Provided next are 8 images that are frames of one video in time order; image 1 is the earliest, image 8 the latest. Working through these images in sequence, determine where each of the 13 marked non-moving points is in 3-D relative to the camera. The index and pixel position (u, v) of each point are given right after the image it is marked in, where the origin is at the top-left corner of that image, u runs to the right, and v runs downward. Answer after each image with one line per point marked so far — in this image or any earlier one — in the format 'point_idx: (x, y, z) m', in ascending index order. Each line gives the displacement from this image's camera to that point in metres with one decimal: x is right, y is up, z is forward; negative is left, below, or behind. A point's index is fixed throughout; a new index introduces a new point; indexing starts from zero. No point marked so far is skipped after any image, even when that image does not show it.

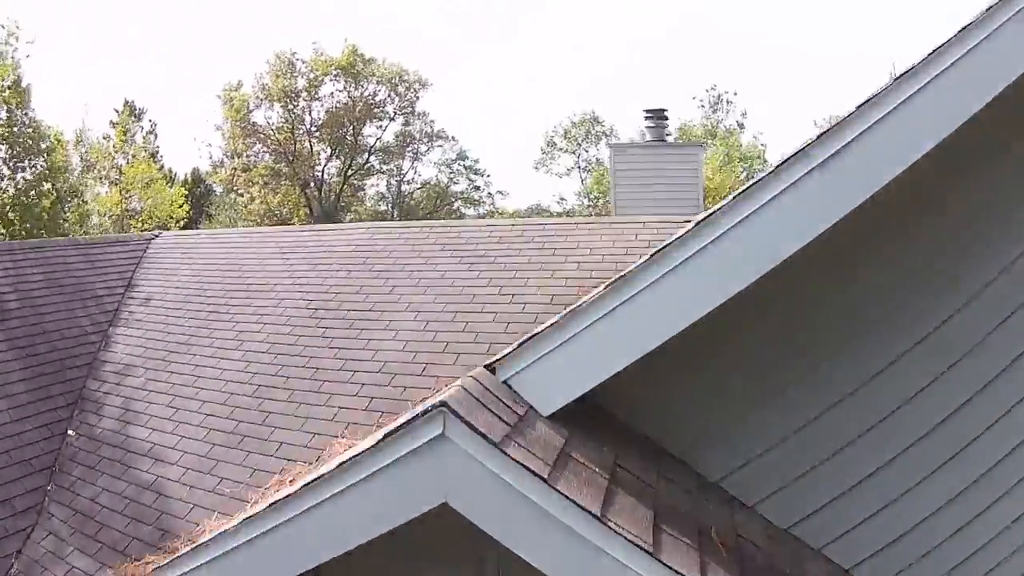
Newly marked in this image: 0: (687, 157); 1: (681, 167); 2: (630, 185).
0: (+3.1, +2.3, +13.2) m
1: (+3.0, +2.1, +13.2) m
2: (+2.1, +1.8, +13.2) m
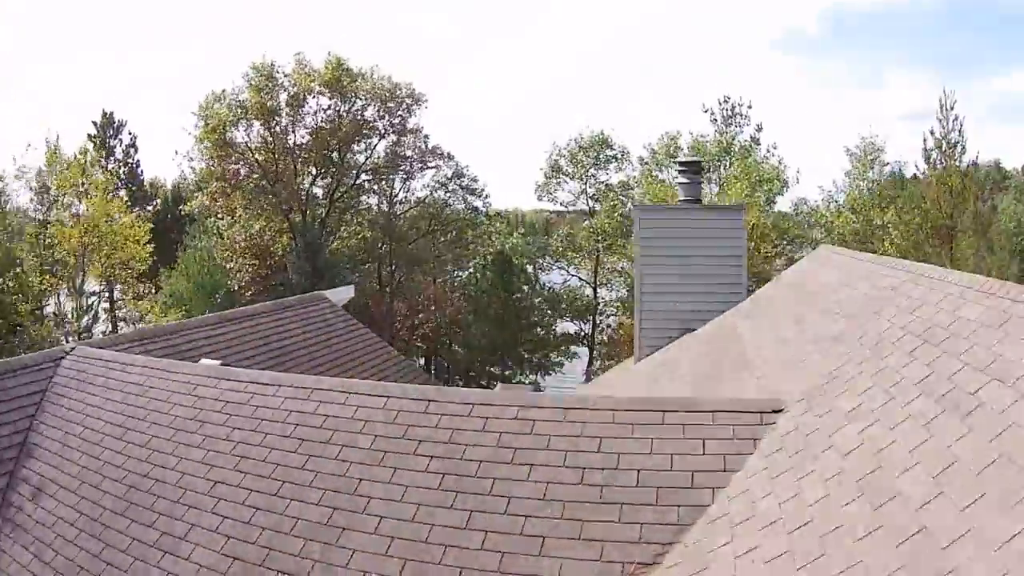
0: (+3.2, +0.9, +11.0) m
1: (+3.1, +0.7, +11.0) m
2: (+2.2, +0.4, +11.0) m
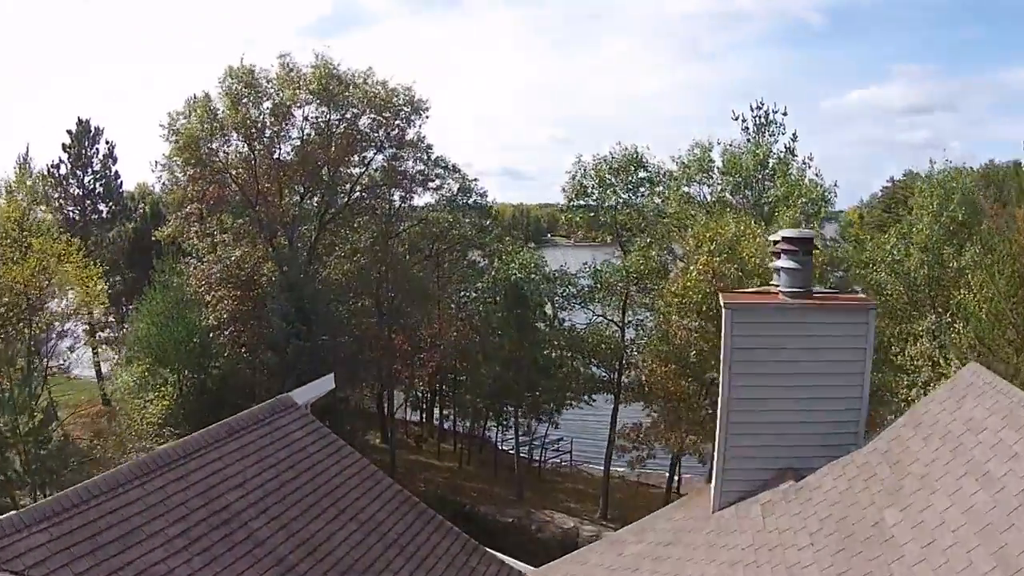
0: (+3.5, -0.5, +8.1) m
1: (+3.4, -0.7, +8.1) m
2: (+2.5, -1.0, +8.1) m
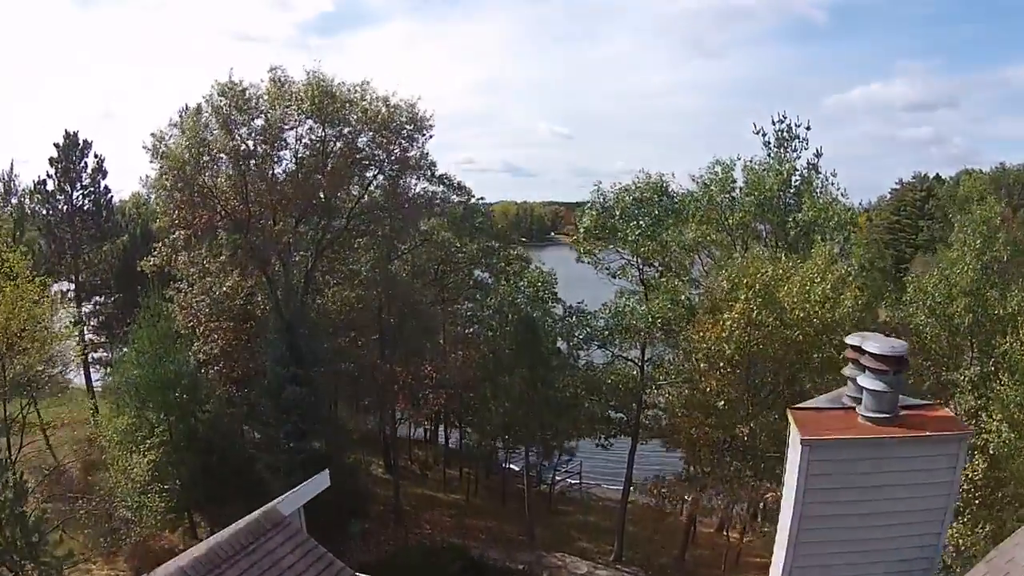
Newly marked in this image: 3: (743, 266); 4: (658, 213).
0: (+3.8, -1.6, +6.8) m
1: (+3.7, -1.7, +6.8) m
2: (+2.8, -2.1, +6.8) m
3: (+5.4, +0.5, +17.7) m
4: (+3.7, +1.9, +19.4) m
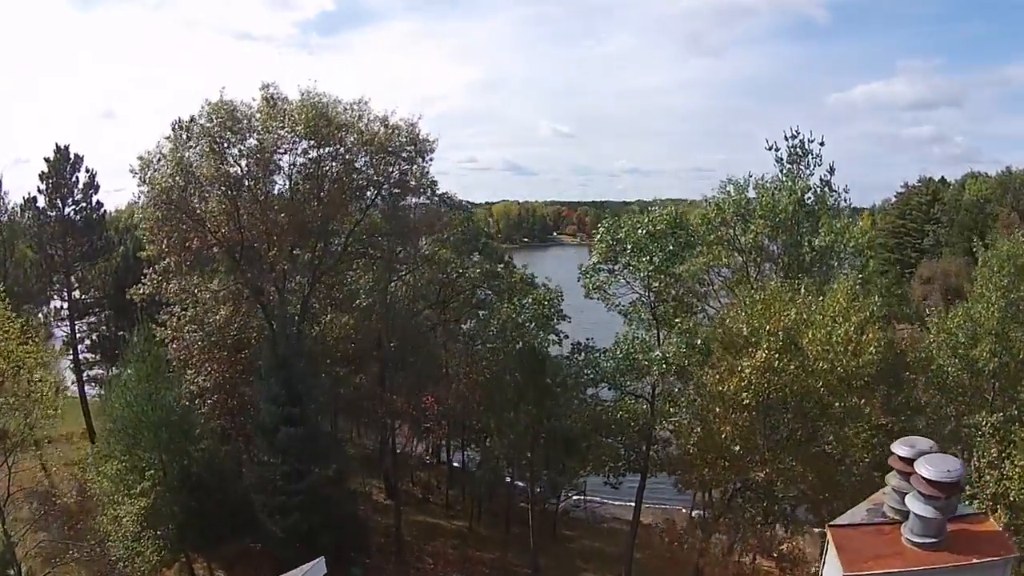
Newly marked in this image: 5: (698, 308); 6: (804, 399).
0: (+3.9, -2.5, +6.2) m
1: (+3.8, -2.6, +6.2) m
2: (+2.9, -2.9, +6.2) m
3: (+5.5, -0.4, +17.0) m
4: (+3.8, +1.0, +18.7) m
5: (+4.6, -0.5, +18.5) m
6: (+5.7, -2.2, +15.0) m
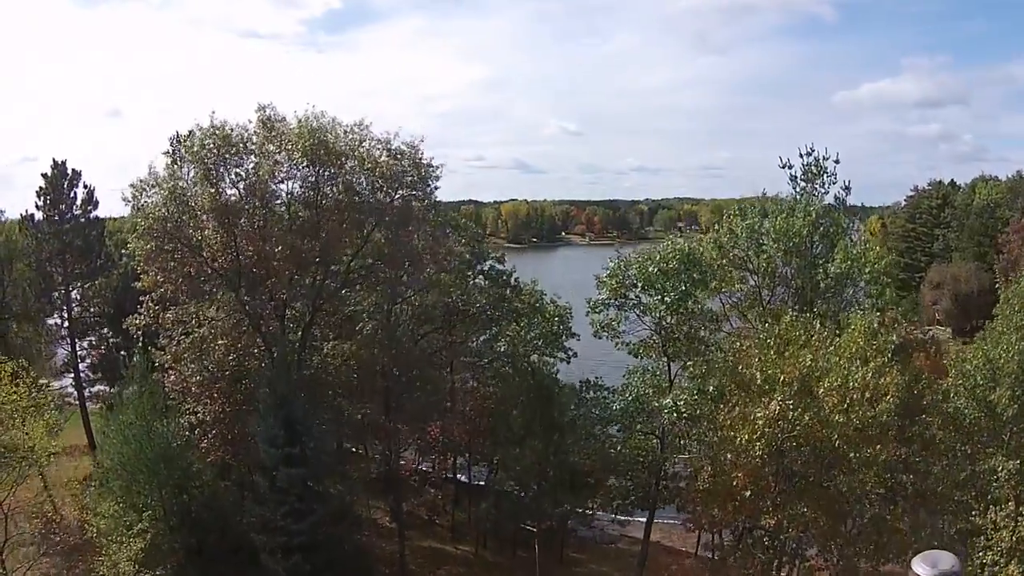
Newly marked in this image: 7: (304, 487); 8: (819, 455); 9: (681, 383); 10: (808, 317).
0: (+3.9, -3.4, +5.7) m
1: (+3.8, -3.5, +5.8) m
2: (+2.9, -3.9, +5.8) m
3: (+5.7, -1.2, +16.6) m
4: (+3.9, +0.2, +18.3) m
5: (+4.7, -1.3, +18.1) m
6: (+5.8, -3.1, +14.6) m
7: (-5.1, -4.9, +18.7) m
8: (+5.9, -3.2, +14.6) m
9: (+4.0, -2.2, +18.0) m
10: (+7.4, -0.8, +19.0) m
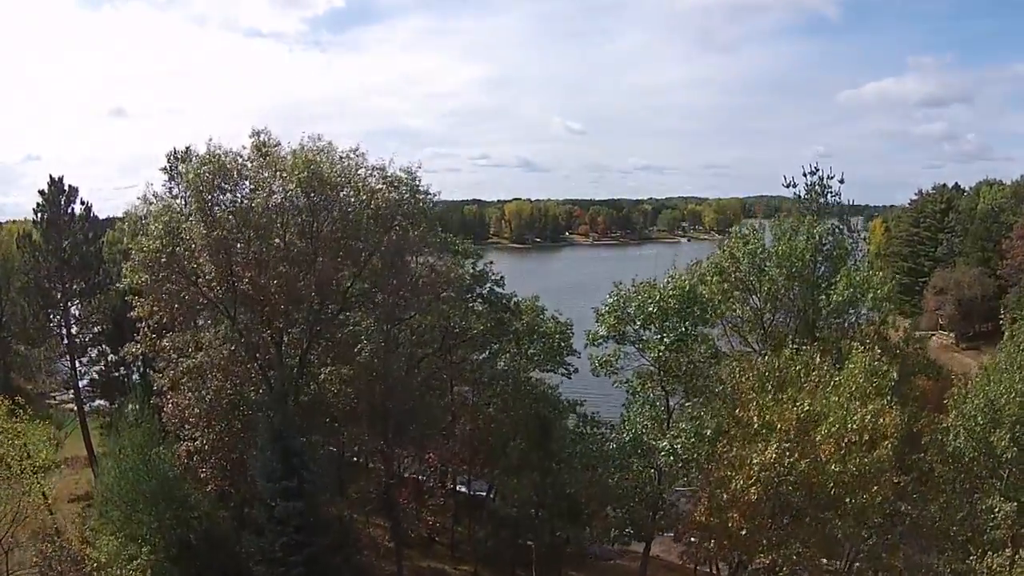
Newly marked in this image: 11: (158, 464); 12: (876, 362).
0: (+3.8, -4.2, +5.7) m
1: (+3.7, -4.4, +5.7) m
2: (+2.8, -4.7, +5.8) m
3: (+5.6, -2.0, +16.6) m
4: (+3.9, -0.6, +18.3) m
5: (+4.6, -2.1, +18.0) m
6: (+5.7, -3.9, +14.6) m
7: (-5.2, -5.7, +18.7) m
8: (+5.8, -4.0, +14.6) m
9: (+3.9, -3.0, +18.0) m
10: (+7.3, -1.6, +19.0) m
11: (-9.2, -4.6, +19.8) m
12: (+8.6, -1.7, +18.1) m
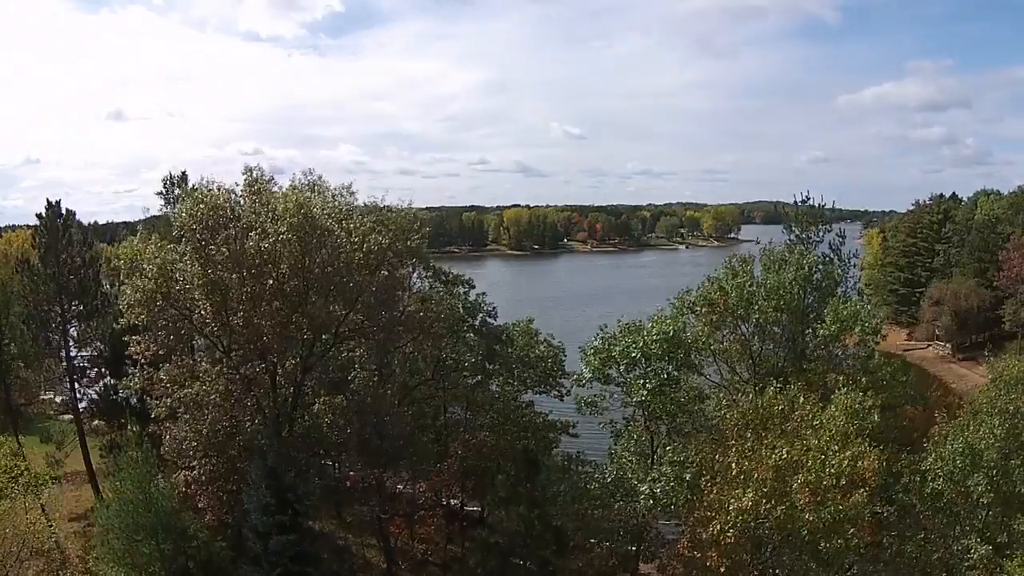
0: (+3.5, -5.2, +6.1) m
1: (+3.4, -5.4, +6.1) m
2: (+2.5, -5.7, +6.1) m
3: (+5.3, -3.0, +16.9) m
4: (+3.6, -1.5, +18.6) m
5: (+4.3, -3.1, +18.4) m
6: (+5.5, -4.9, +14.9) m
7: (-5.4, -6.6, +19.1) m
8: (+5.5, -5.0, +15.0) m
9: (+3.6, -4.0, +18.3) m
10: (+7.0, -2.5, +19.3) m
11: (-9.4, -5.5, +20.2) m
12: (+8.3, -2.7, +18.4) m
